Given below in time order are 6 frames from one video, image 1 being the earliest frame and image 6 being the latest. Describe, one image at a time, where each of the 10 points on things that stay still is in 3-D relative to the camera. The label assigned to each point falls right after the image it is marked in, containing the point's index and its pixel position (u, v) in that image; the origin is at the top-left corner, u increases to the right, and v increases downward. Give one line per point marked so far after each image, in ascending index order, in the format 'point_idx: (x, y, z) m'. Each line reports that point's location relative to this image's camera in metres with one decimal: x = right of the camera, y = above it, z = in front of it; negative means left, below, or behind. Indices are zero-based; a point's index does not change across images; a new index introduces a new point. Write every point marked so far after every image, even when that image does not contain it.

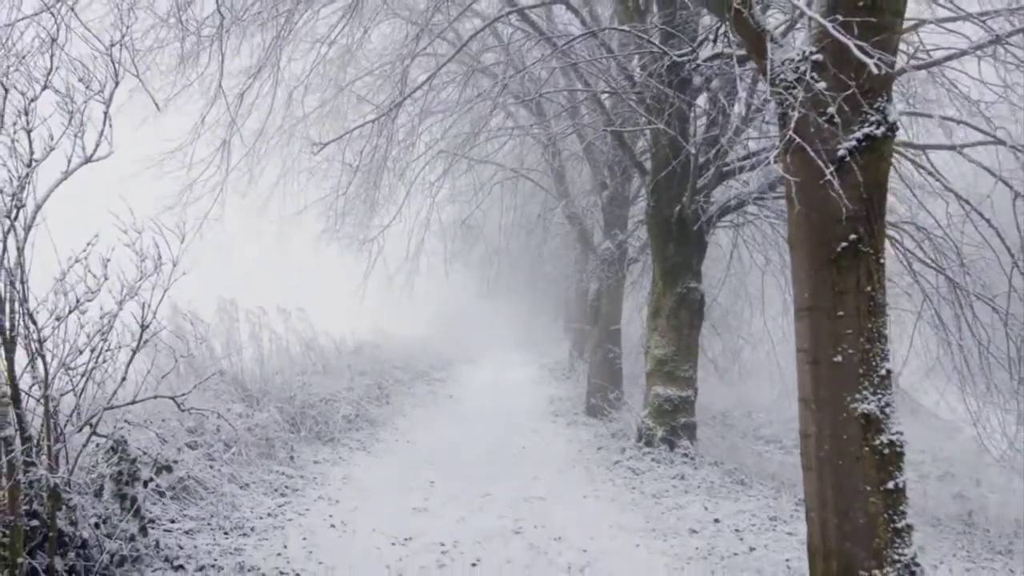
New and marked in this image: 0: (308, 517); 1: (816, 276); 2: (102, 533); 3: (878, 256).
0: (-1.6, -1.8, +5.4) m
1: (+1.6, +0.1, +3.5) m
2: (-2.3, -1.4, +3.8) m
3: (+1.9, +0.2, +3.5) m
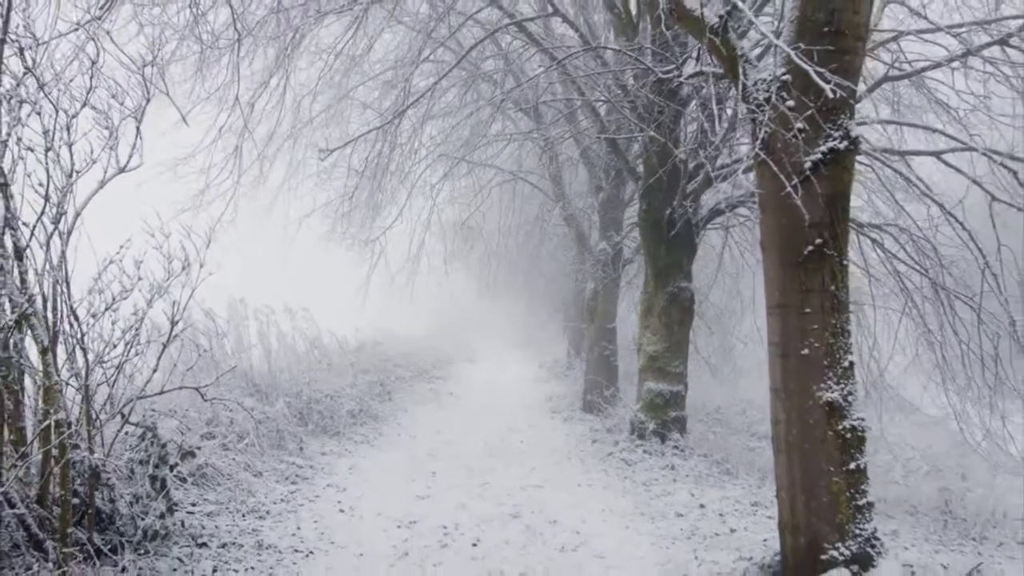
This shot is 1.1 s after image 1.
0: (-1.6, -1.8, +5.7) m
1: (+1.6, +0.1, +3.9) m
2: (-2.3, -1.3, +4.1) m
3: (+1.9, +0.2, +3.8) m
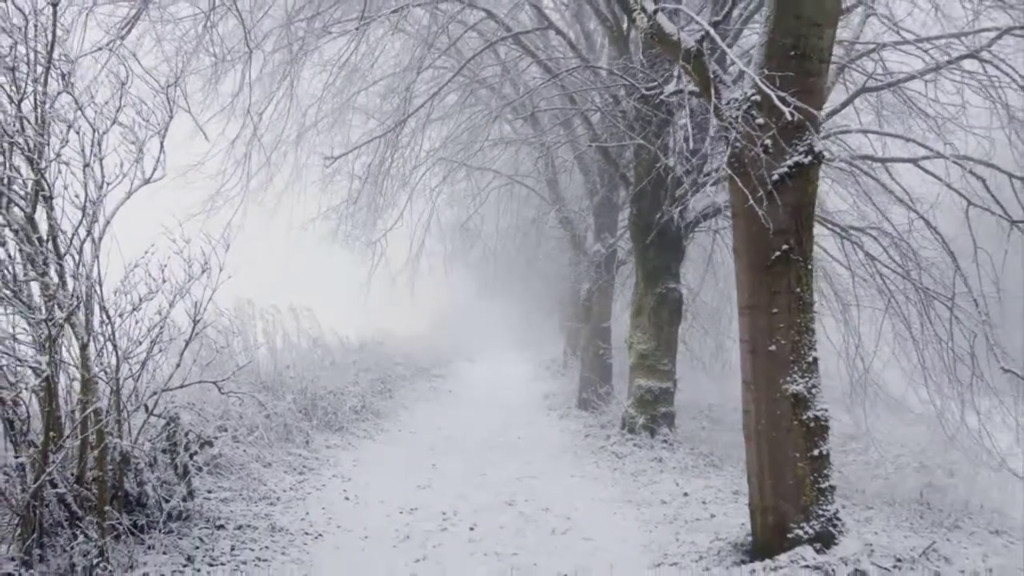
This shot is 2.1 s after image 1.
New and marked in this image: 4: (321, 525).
0: (-1.7, -1.8, +6.1) m
1: (+1.5, +0.1, +4.2) m
2: (-2.3, -1.4, +4.5) m
3: (+1.8, +0.2, +4.2) m
4: (-1.5, -1.8, +5.2) m
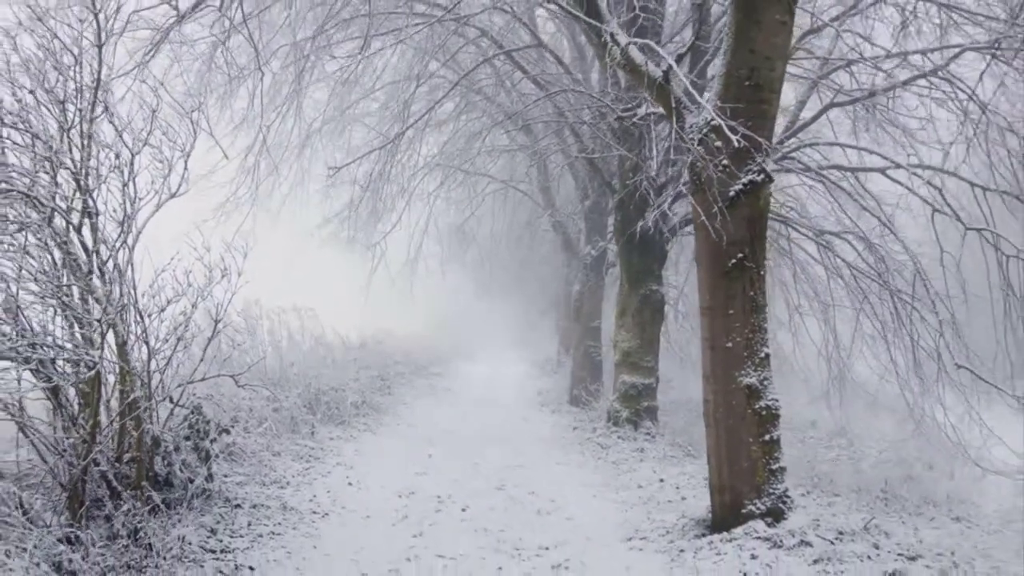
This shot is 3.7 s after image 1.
0: (-1.8, -1.9, +6.6) m
1: (+1.4, 0.0, +4.8) m
2: (-2.4, -1.4, +5.0) m
3: (+1.7, +0.1, +4.7) m
4: (-1.6, -1.9, +5.8) m
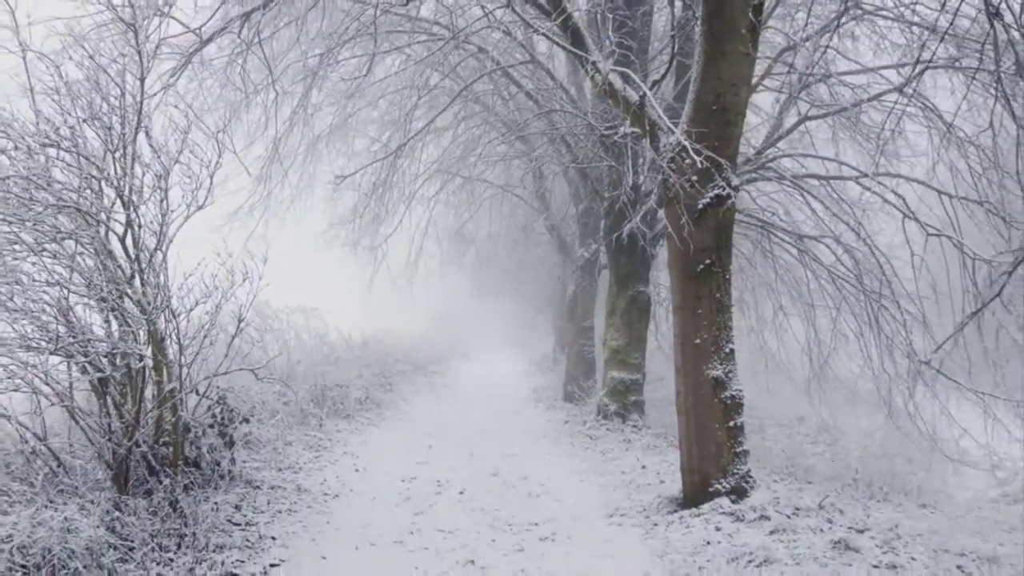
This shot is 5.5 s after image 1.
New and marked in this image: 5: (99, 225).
0: (-1.8, -1.9, +7.2) m
1: (+1.4, 0.0, +5.3) m
2: (-2.5, -1.4, +5.6) m
3: (+1.7, +0.1, +5.3) m
4: (-1.6, -1.9, +6.3) m
5: (-2.9, +0.4, +4.7) m
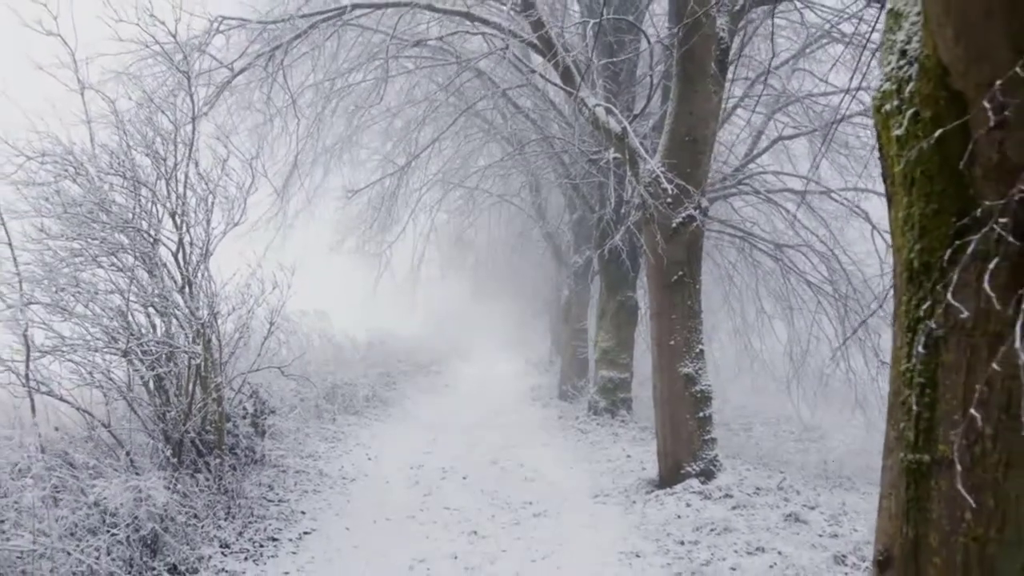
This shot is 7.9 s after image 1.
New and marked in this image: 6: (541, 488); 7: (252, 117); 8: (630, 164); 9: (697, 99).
0: (-1.9, -2.0, +8.0) m
1: (+1.3, -0.1, +6.1) m
2: (-2.5, -1.5, +6.3) m
3: (+1.7, 0.0, +6.1) m
4: (-1.7, -1.9, +7.1) m
5: (-2.9, +0.4, +5.5) m
6: (+0.3, -2.0, +6.8) m
7: (-3.4, +2.2, +8.7) m
8: (+1.1, +1.2, +6.3) m
9: (+1.6, +1.7, +6.0) m
